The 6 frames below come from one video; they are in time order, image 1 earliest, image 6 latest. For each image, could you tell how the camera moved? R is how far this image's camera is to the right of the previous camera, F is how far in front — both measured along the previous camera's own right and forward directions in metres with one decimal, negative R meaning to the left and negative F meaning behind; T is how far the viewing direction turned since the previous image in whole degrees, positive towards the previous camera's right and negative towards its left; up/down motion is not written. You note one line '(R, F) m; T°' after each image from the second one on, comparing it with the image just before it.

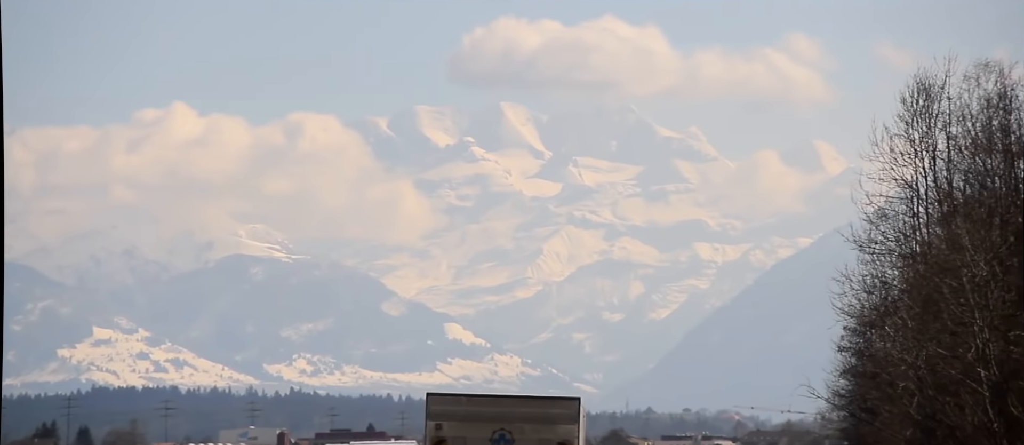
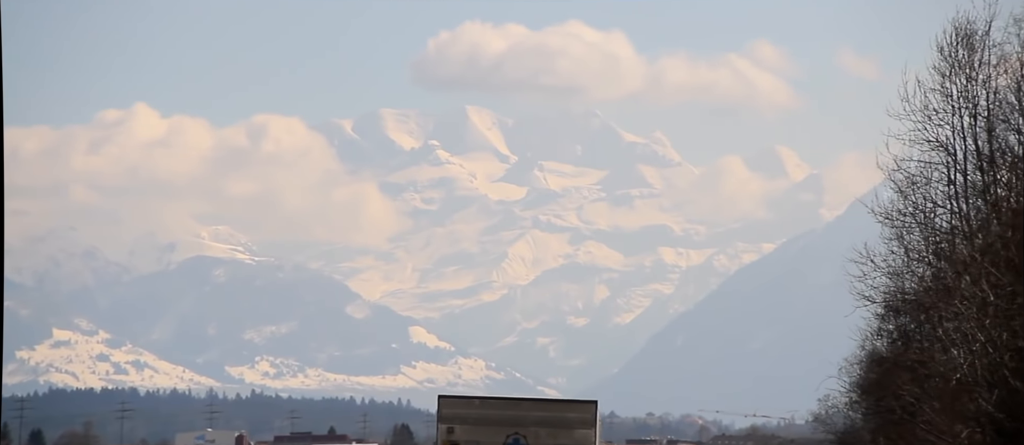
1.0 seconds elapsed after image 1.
(+0.9, -0.5) m; 0°
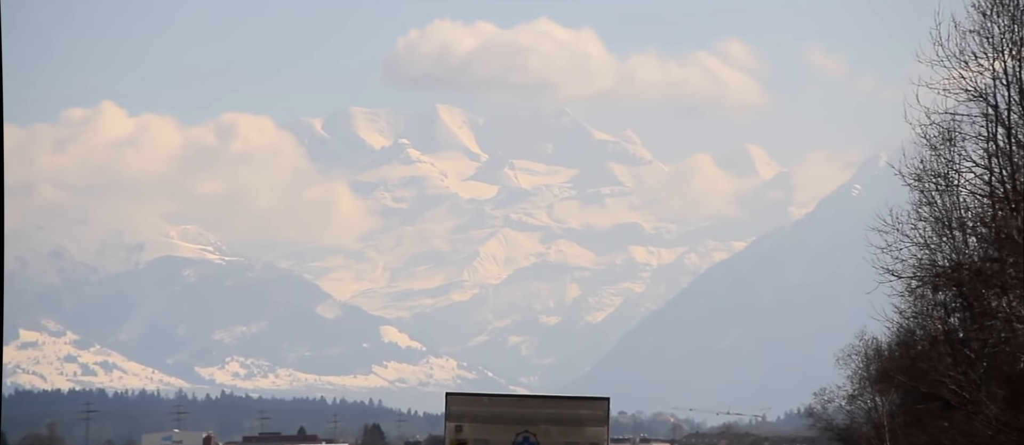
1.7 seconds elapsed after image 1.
(0.0, +0.1) m; +1°
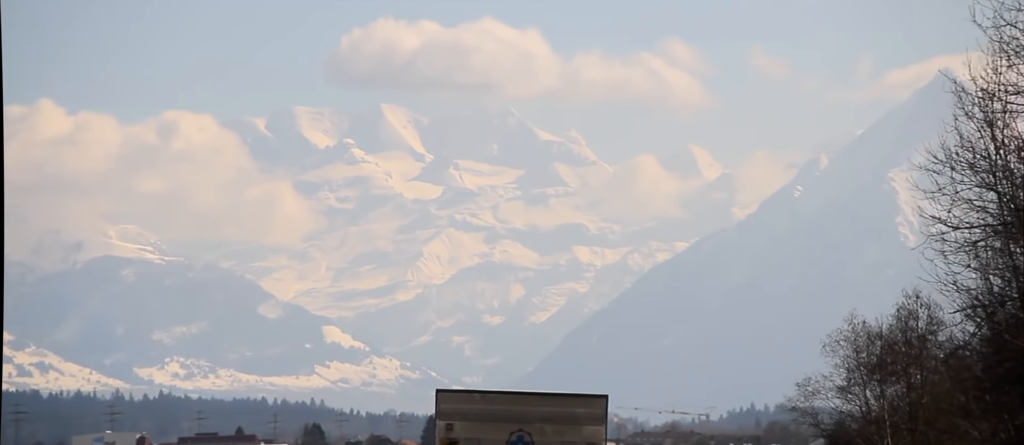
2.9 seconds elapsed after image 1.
(0.0, +0.2) m; +2°
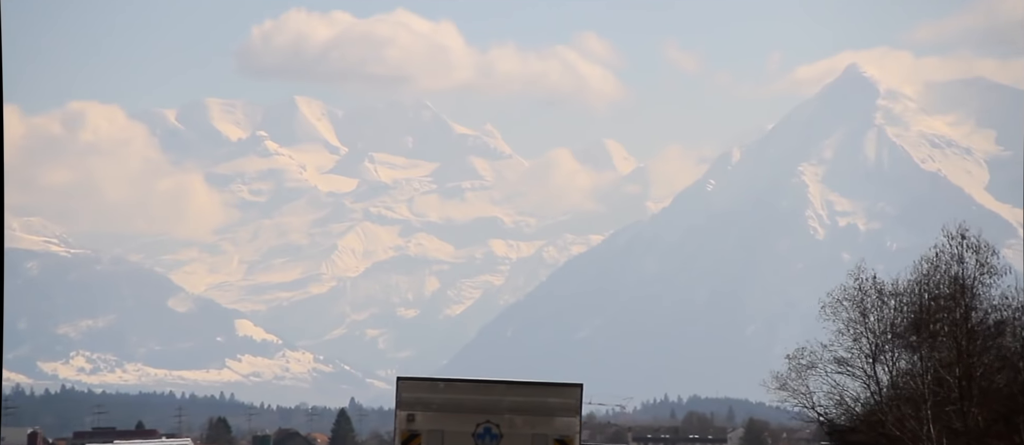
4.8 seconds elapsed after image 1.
(+0.1, +0.3) m; +3°
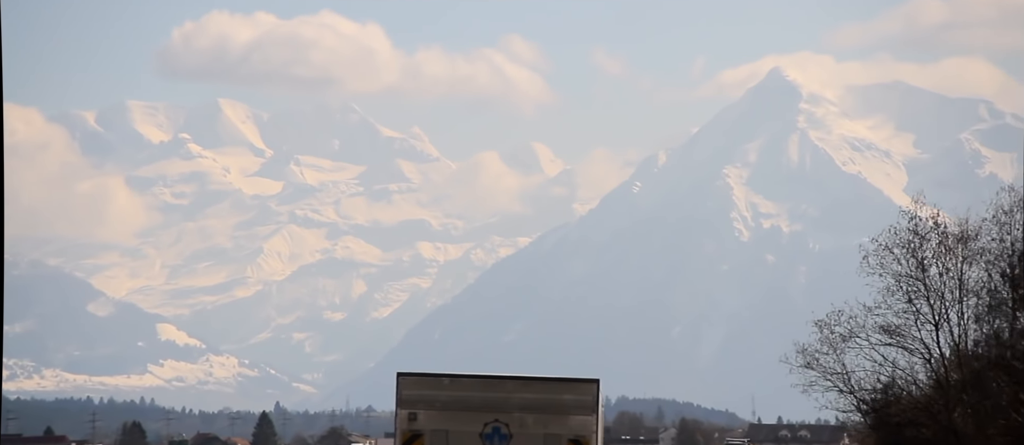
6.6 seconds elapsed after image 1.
(0.0, +0.4) m; +2°
